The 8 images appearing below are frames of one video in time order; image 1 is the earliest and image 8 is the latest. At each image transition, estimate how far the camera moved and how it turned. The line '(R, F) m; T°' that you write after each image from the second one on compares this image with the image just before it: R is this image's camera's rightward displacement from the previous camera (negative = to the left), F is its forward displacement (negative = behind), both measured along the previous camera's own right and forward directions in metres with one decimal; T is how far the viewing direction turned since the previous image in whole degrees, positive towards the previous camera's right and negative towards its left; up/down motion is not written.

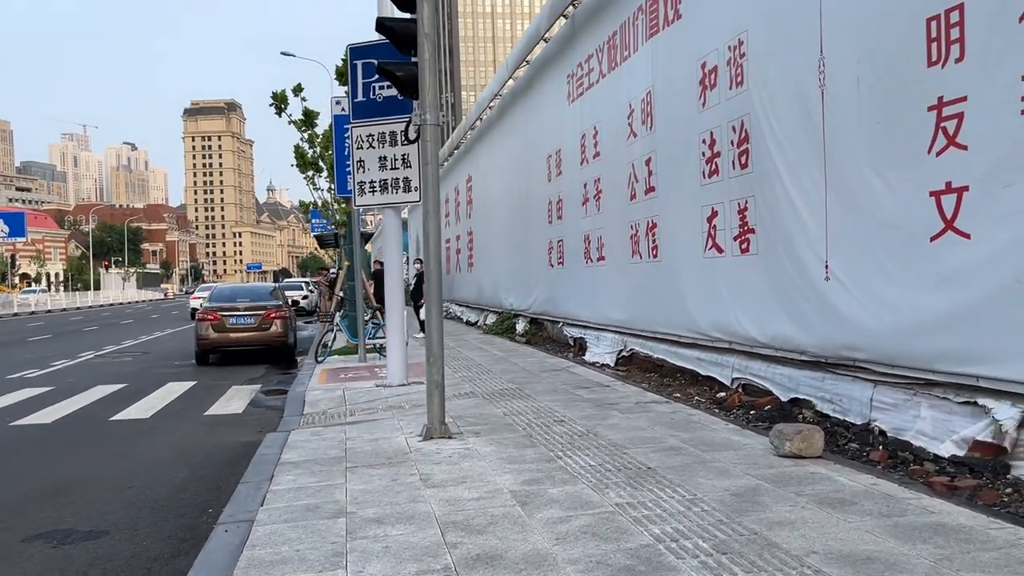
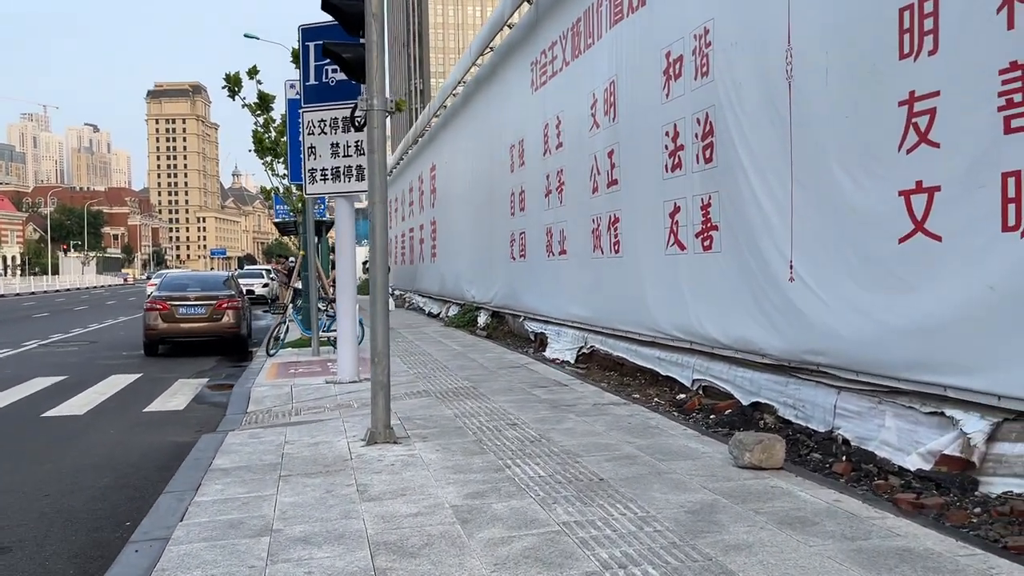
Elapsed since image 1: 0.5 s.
(+0.1, +0.3) m; +2°
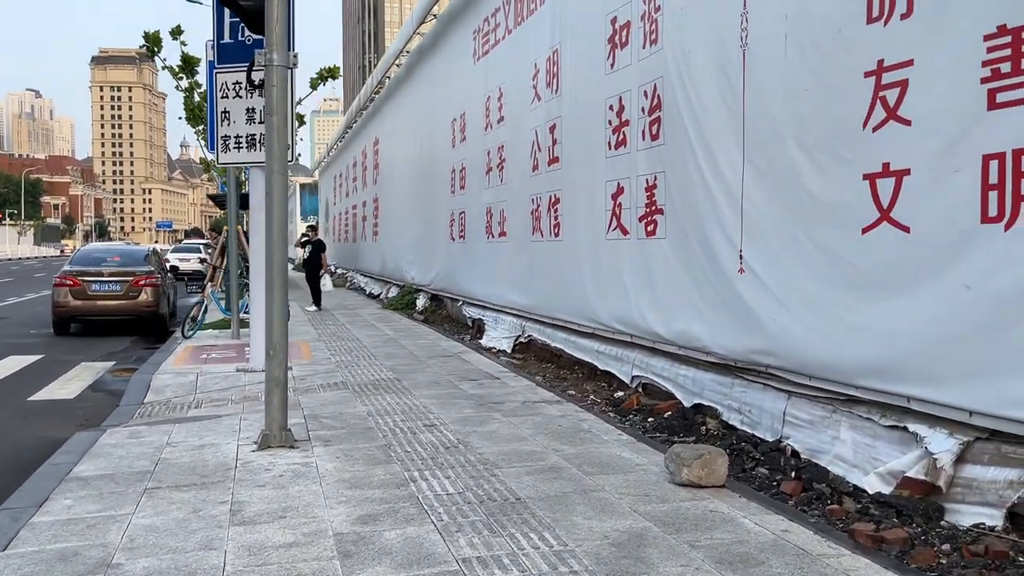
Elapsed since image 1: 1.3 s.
(+0.2, +0.7) m; +3°
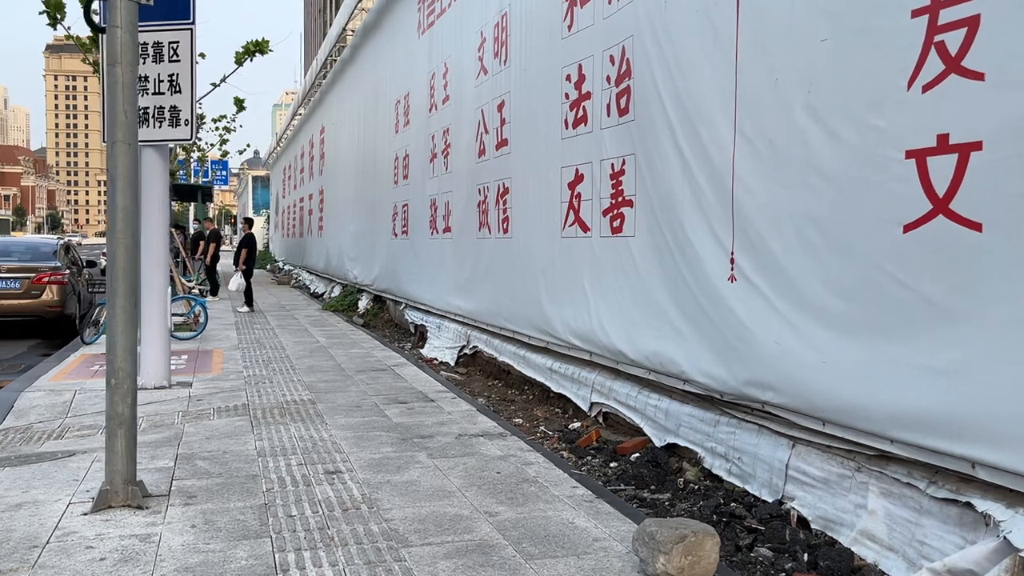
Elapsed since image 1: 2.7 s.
(+0.2, +1.3) m; +2°
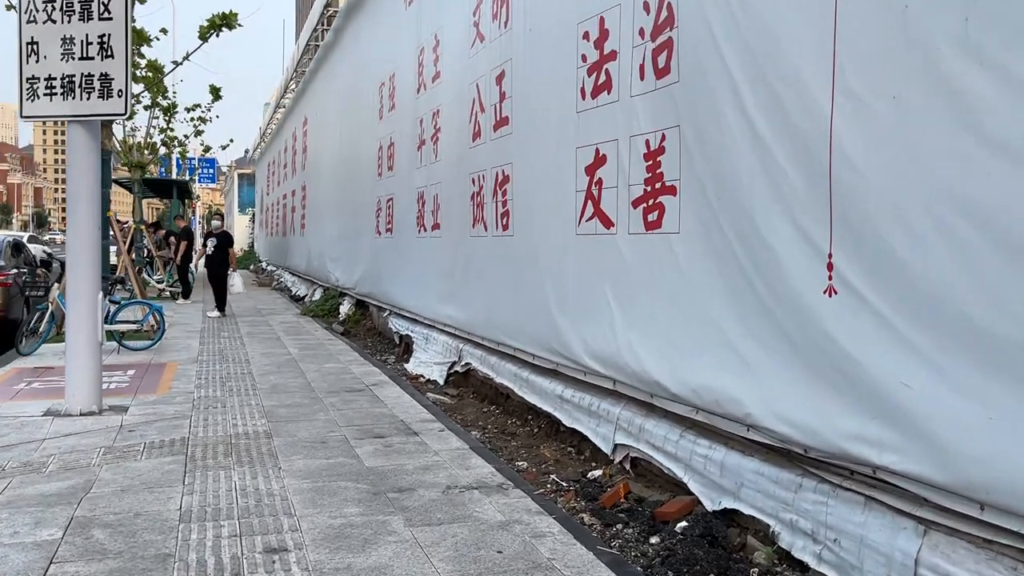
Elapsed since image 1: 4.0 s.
(-0.1, +1.2) m; +1°
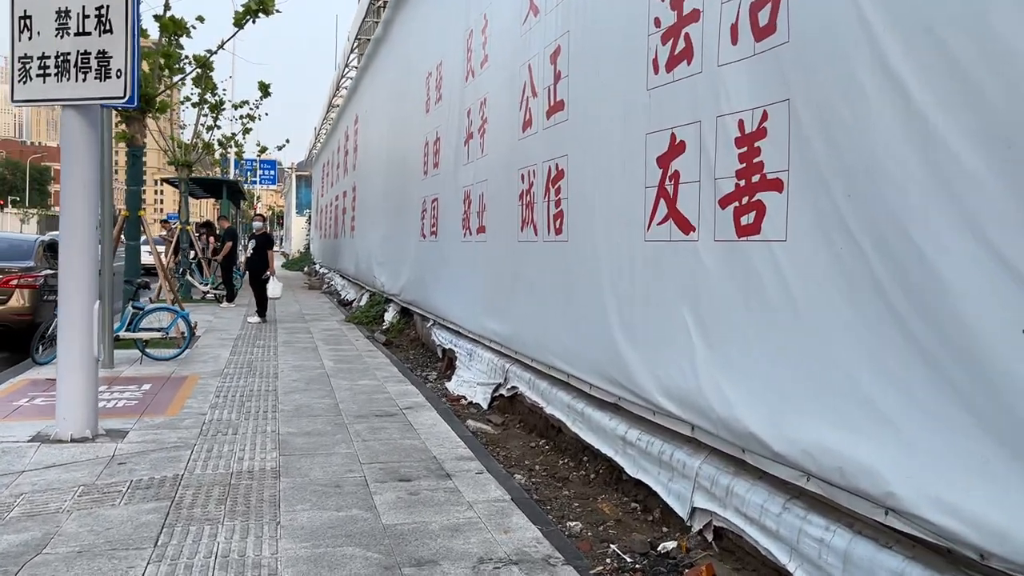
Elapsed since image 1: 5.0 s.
(0.0, +0.9) m; -4°
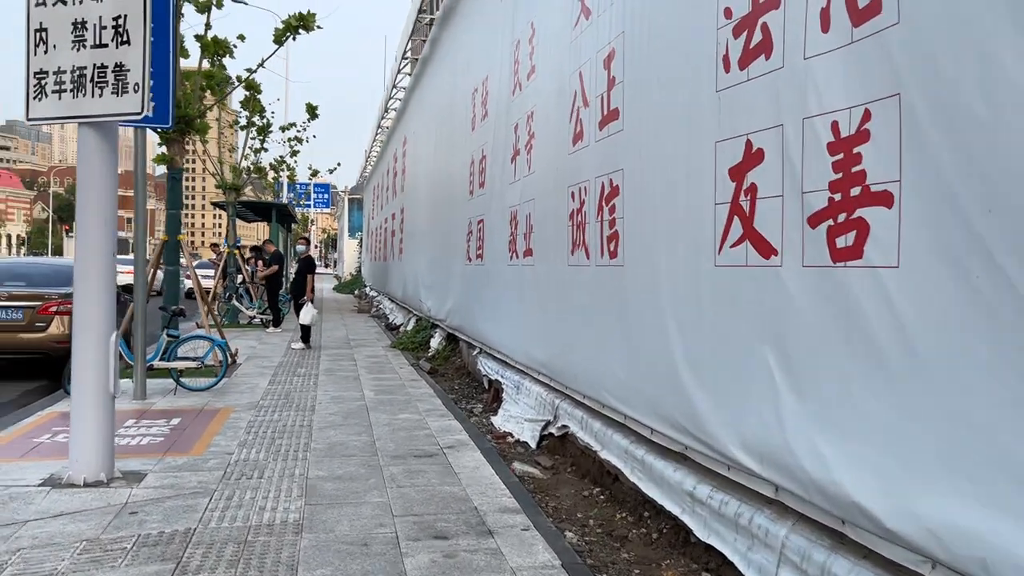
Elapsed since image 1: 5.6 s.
(0.0, +0.5) m; -3°
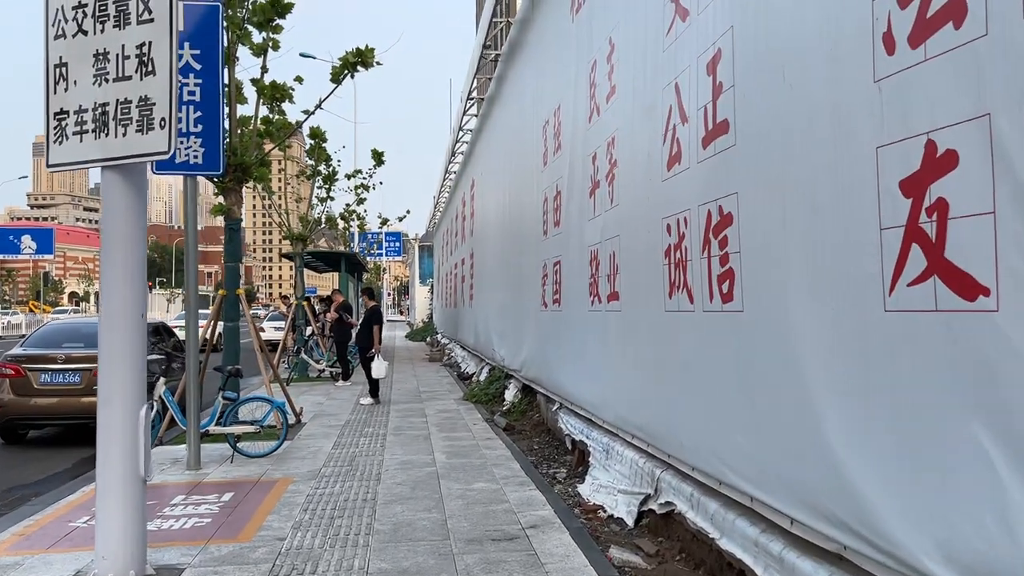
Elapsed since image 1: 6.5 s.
(-0.1, +0.8) m; -5°
